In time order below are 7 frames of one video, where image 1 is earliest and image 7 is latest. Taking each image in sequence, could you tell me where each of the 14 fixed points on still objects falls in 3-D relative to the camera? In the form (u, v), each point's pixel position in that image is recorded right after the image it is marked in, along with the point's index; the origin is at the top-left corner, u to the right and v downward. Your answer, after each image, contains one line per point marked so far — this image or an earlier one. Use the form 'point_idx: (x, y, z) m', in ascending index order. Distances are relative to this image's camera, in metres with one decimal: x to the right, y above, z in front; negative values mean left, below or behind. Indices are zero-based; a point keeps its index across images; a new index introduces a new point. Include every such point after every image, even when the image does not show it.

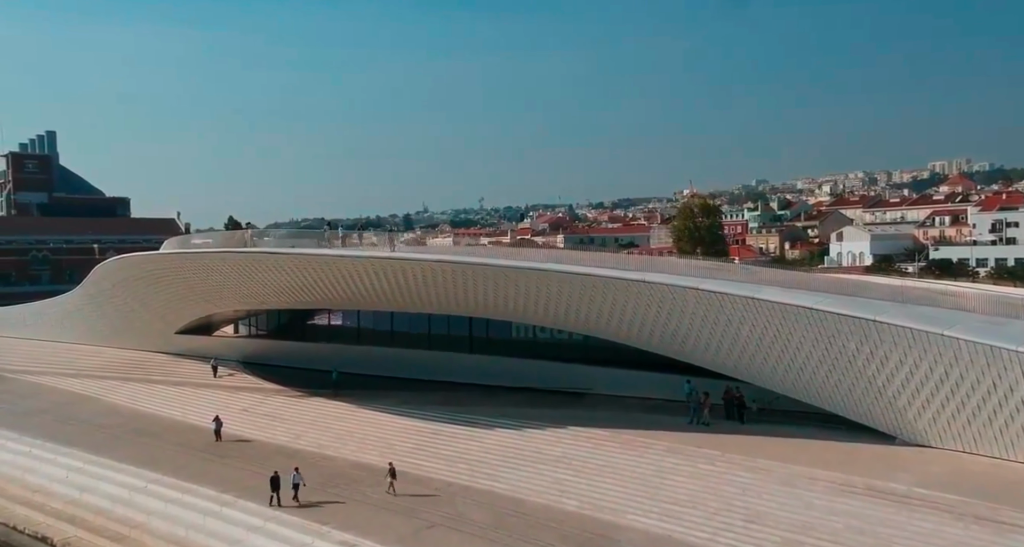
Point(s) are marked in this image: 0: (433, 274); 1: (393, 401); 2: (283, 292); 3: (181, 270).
0: (-1.2, 0.0, +14.8) m
1: (-2.2, -2.4, +16.7) m
2: (-4.7, -0.5, +18.1) m
3: (-6.9, 0.0, +18.8) m
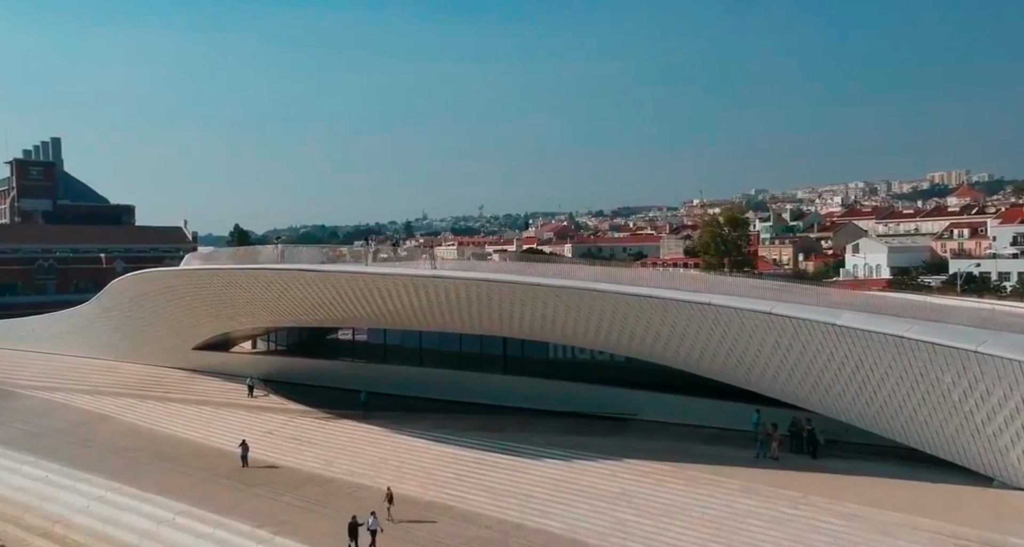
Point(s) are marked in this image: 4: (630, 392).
0: (-0.4, -0.3, +14.0) m
1: (-1.5, -2.7, +15.9) m
2: (-4.0, -0.8, +17.3) m
3: (-6.2, -0.3, +17.9) m
4: (+2.0, -2.0, +15.2) m
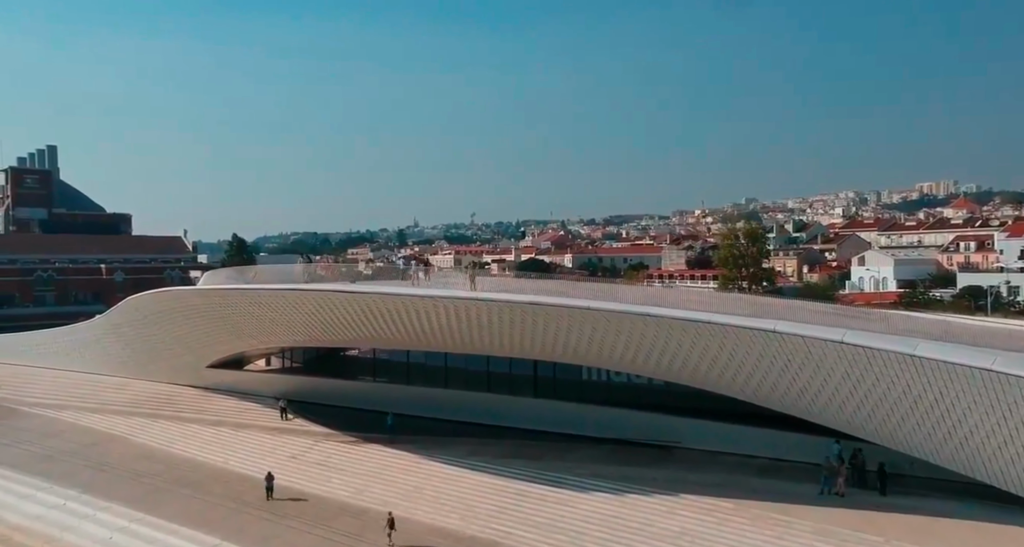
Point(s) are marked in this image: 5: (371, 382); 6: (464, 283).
0: (+0.2, -0.7, +13.4) m
1: (-0.8, -3.1, +15.3) m
2: (-3.4, -1.1, +16.7) m
3: (-5.6, -0.7, +17.3) m
4: (+2.6, -2.4, +14.7) m
5: (-3.1, -2.3, +19.1) m
6: (-0.8, -0.2, +14.6) m
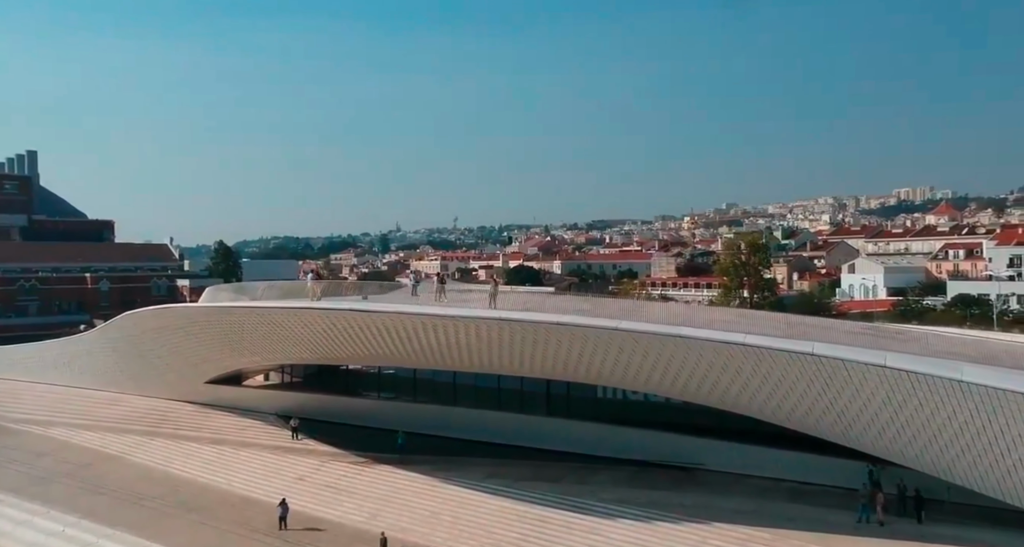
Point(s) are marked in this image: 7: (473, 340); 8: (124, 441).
0: (+0.5, -1.0, +13.0) m
1: (-0.6, -3.4, +14.9) m
2: (-3.1, -1.4, +16.2) m
3: (-5.4, -1.0, +16.8) m
4: (+2.9, -2.7, +14.3) m
5: (-2.8, -2.6, +18.6) m
6: (-0.5, -0.5, +14.1) m
7: (-0.6, -1.1, +13.8) m
8: (-8.6, -3.7, +19.5) m
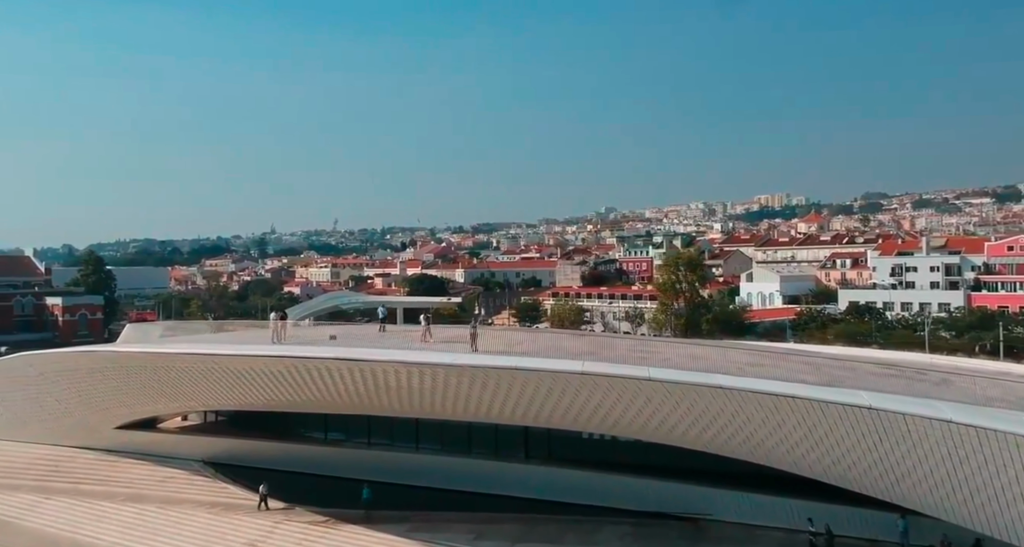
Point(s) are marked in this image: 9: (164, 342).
0: (+0.6, -1.5, +11.7) m
1: (-0.7, -3.9, +13.3) m
2: (-3.5, -2.0, +14.4) m
3: (-5.7, -1.5, +14.6) m
4: (+2.8, -3.2, +13.3) m
5: (-3.5, -3.2, +16.8) m
6: (-0.6, -1.0, +12.6) m
7: (-0.6, -1.6, +12.3) m
8: (-9.3, -4.3, +16.9) m
9: (-5.8, -1.2, +15.0) m
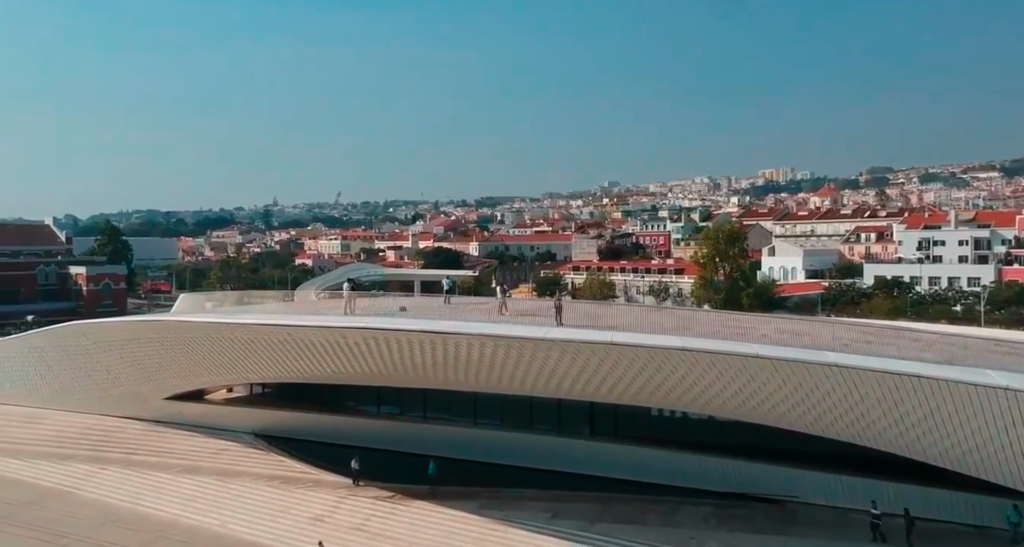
0: (+1.7, -1.1, +11.2) m
1: (+0.4, -3.5, +13.0) m
2: (-2.3, -1.5, +14.0) m
3: (-4.6, -1.0, +14.2) m
4: (+3.9, -2.8, +12.9) m
5: (-2.4, -2.7, +16.4) m
6: (+0.6, -0.6, +12.2) m
7: (+0.5, -1.2, +11.9) m
8: (-8.1, -3.7, +16.6) m
9: (-4.7, -0.7, +14.6) m
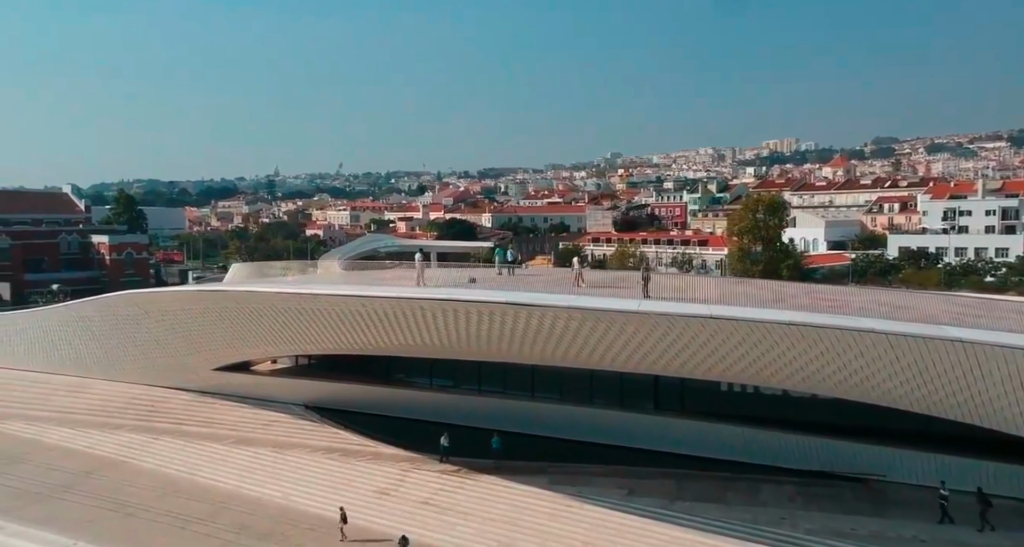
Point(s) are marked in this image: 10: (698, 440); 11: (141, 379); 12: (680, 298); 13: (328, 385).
0: (+2.8, -0.8, +10.8) m
1: (+1.4, -3.0, +12.7) m
2: (-1.3, -1.1, +13.6) m
3: (-3.5, -0.6, +13.8) m
4: (+5.0, -2.4, +12.5) m
5: (-1.3, -2.1, +16.1) m
6: (+1.6, -0.2, +11.8) m
7: (+1.6, -0.8, +11.5) m
8: (-7.1, -3.2, +16.3) m
9: (-3.6, -0.2, +14.2) m
10: (+2.8, -2.6, +13.9) m
11: (-7.3, -2.1, +18.1) m
12: (+2.2, -0.3, +11.4) m
13: (-3.2, -2.1, +16.7) m
